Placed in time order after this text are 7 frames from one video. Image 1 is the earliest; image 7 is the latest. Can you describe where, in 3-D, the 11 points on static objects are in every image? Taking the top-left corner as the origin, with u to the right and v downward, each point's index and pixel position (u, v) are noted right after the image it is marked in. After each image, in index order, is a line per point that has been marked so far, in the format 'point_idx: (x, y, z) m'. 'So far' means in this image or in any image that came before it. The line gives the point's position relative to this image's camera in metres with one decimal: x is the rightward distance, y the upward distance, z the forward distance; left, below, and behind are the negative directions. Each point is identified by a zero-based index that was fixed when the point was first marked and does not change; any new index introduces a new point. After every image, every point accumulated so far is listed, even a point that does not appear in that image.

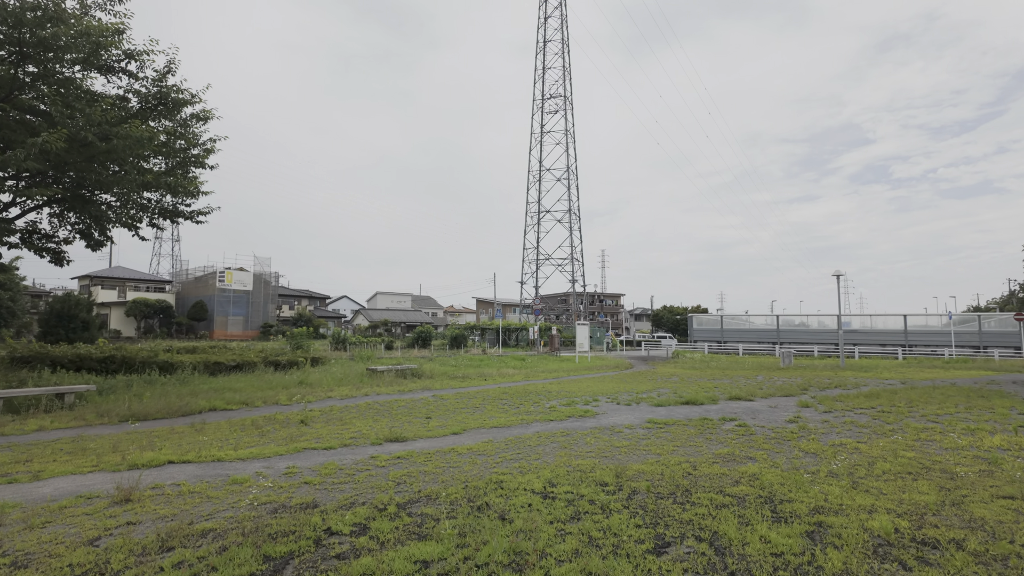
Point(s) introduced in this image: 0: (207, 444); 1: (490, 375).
0: (-3.1, -1.6, +5.9) m
1: (-0.6, -2.5, +16.8) m
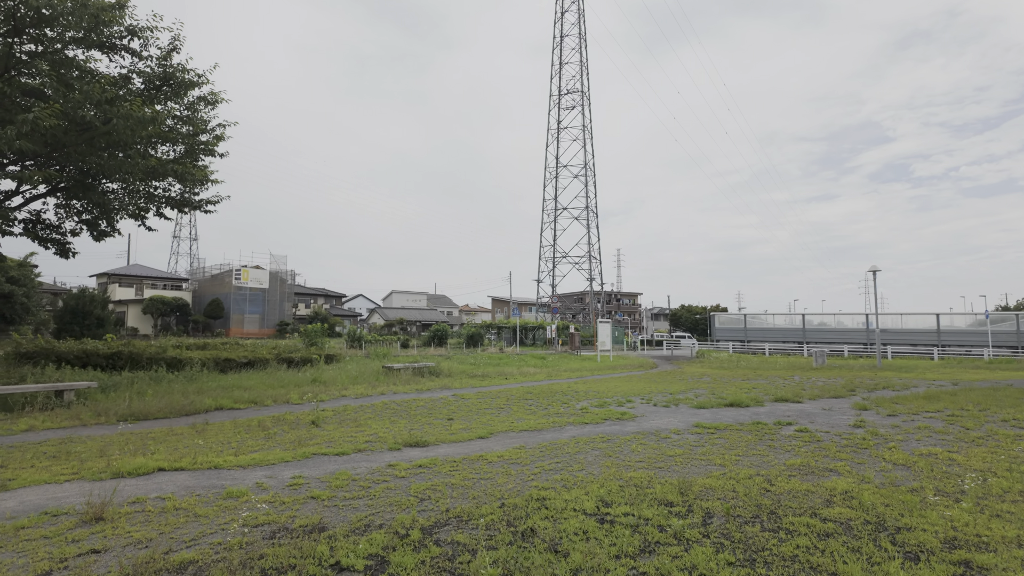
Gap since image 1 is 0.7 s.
0: (-2.8, -1.4, +5.3) m
1: (0.0, -2.3, +16.1) m
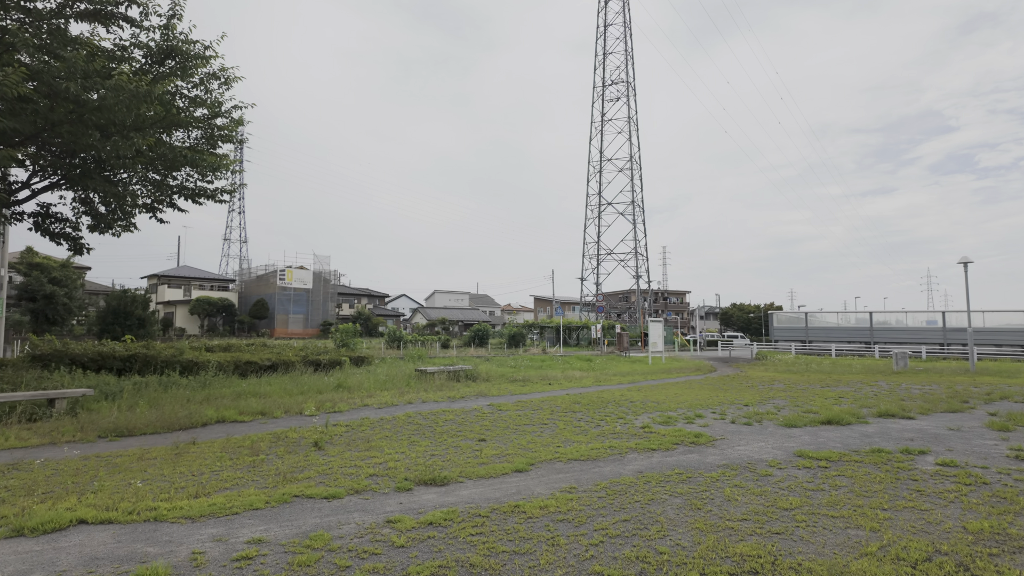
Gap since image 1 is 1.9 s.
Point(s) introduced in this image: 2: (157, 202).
0: (-2.4, -1.4, +4.1) m
1: (+1.1, -2.2, +14.7) m
2: (-6.8, +1.7, +11.3) m
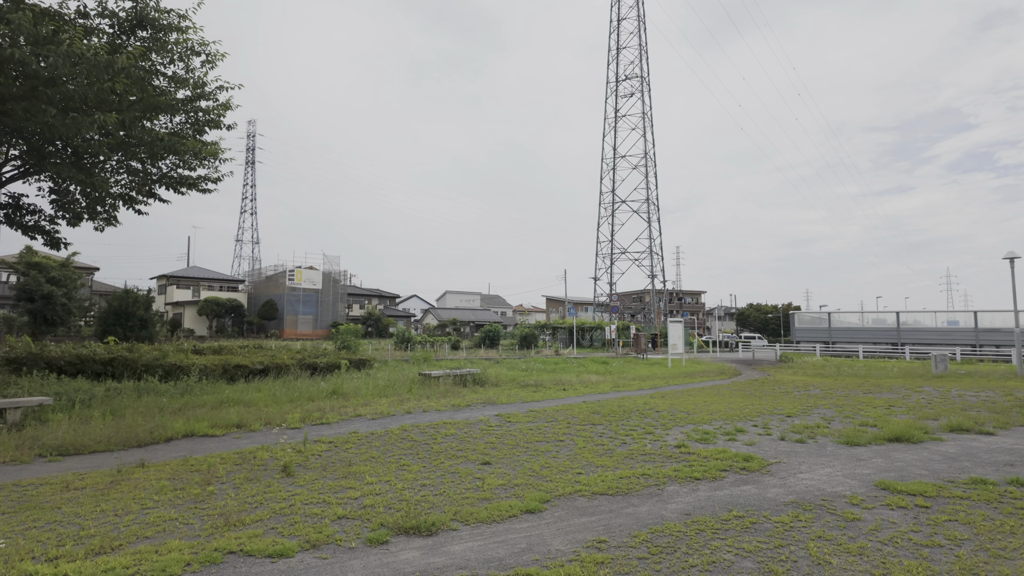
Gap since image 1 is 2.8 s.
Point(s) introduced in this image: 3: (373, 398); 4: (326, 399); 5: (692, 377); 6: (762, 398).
0: (-2.4, -1.3, +3.1) m
1: (+1.3, -2.2, +13.7) m
2: (-6.6, +1.7, +10.4) m
3: (-2.3, -1.8, +9.7) m
4: (-3.0, -1.8, +9.5) m
5: (+4.8, -2.4, +15.7) m
6: (+4.5, -2.0, +10.7) m
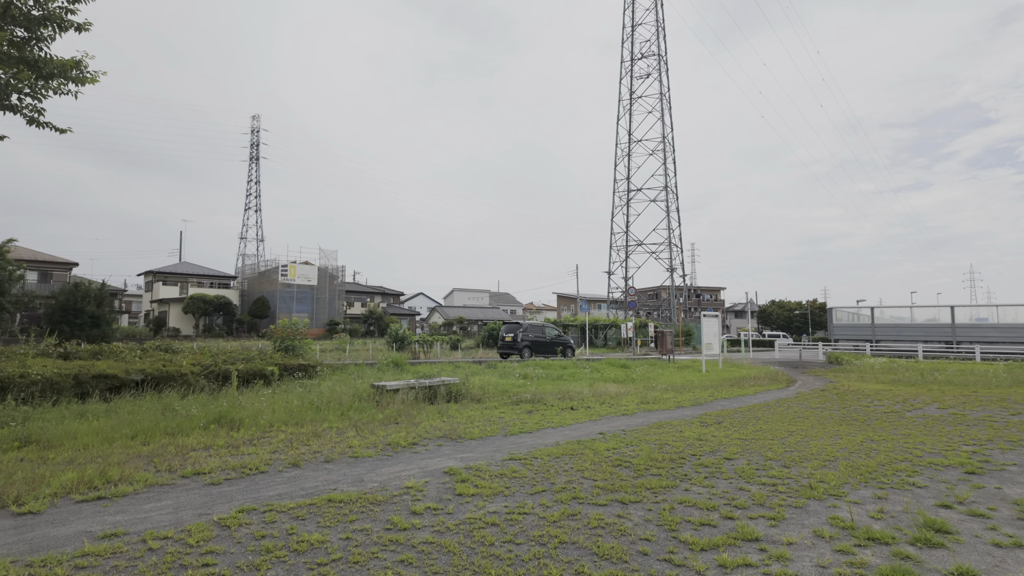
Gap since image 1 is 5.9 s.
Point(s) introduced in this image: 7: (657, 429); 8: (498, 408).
0: (-2.8, -1.0, -0.4) m
1: (+1.2, -1.8, +10.1) m
2: (-6.8, +2.0, +7.0) m
3: (-2.6, -1.5, +6.2) m
4: (-3.3, -1.5, +6.0) m
5: (+4.7, -2.0, +12.1) m
6: (+4.3, -1.6, +7.1) m
7: (+1.7, -1.6, +6.8) m
8: (-0.2, -1.8, +8.7) m
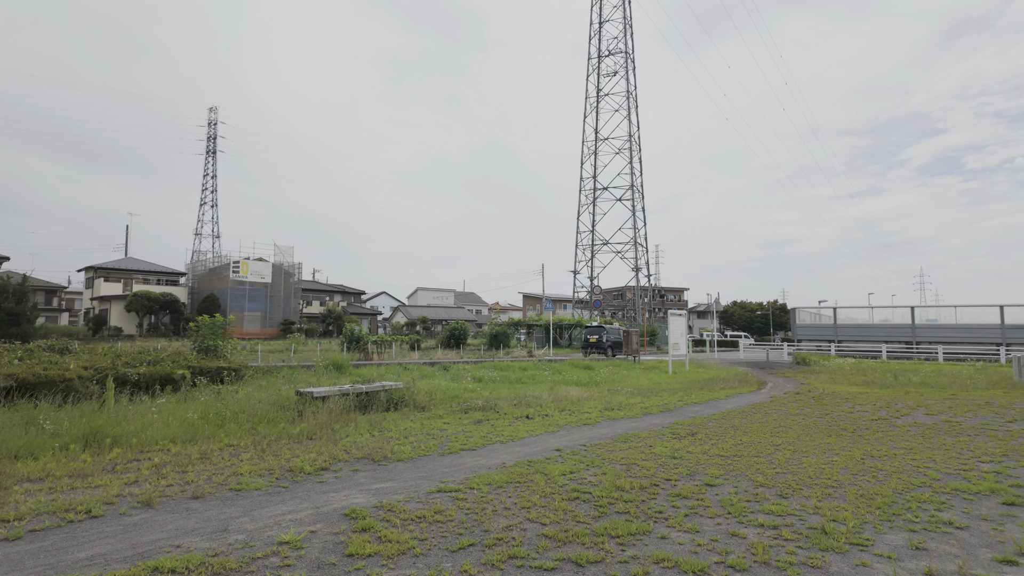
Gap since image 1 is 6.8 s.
0: (-2.9, -0.9, -1.6) m
1: (+0.4, -1.7, +9.1) m
2: (-7.4, +2.2, +5.6) m
3: (-3.1, -1.4, +5.0) m
4: (-3.8, -1.3, +4.8) m
5: (+3.8, -1.9, +11.3) m
6: (+3.7, -1.6, +6.3) m
7: (+1.1, -1.5, +5.8) m
8: (-0.9, -1.7, +7.6) m
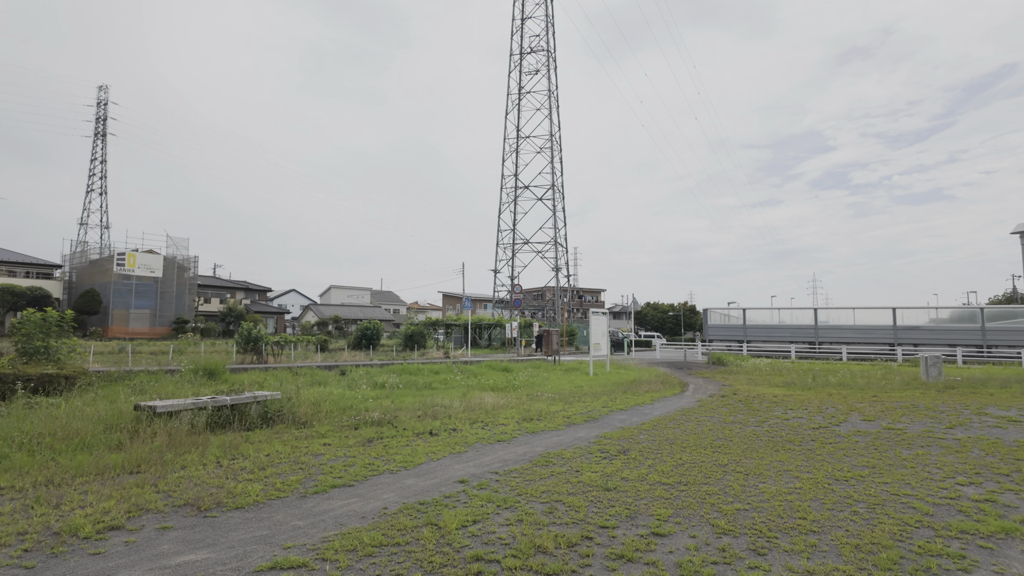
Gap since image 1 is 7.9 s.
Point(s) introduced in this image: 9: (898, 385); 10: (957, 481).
0: (-2.8, -0.7, -3.2) m
1: (-0.9, -1.6, +7.8) m
2: (-8.1, +2.4, +3.3) m
3: (-3.8, -1.2, +3.3) m
4: (-4.4, -1.2, +3.0) m
5: (+2.2, -1.9, +10.4) m
6: (+2.8, -1.5, +5.5) m
7: (+0.3, -1.4, +4.7) m
8: (-2.0, -1.5, +6.2) m
9: (+8.0, -2.0, +12.2) m
10: (+3.2, -1.4, +4.3) m
